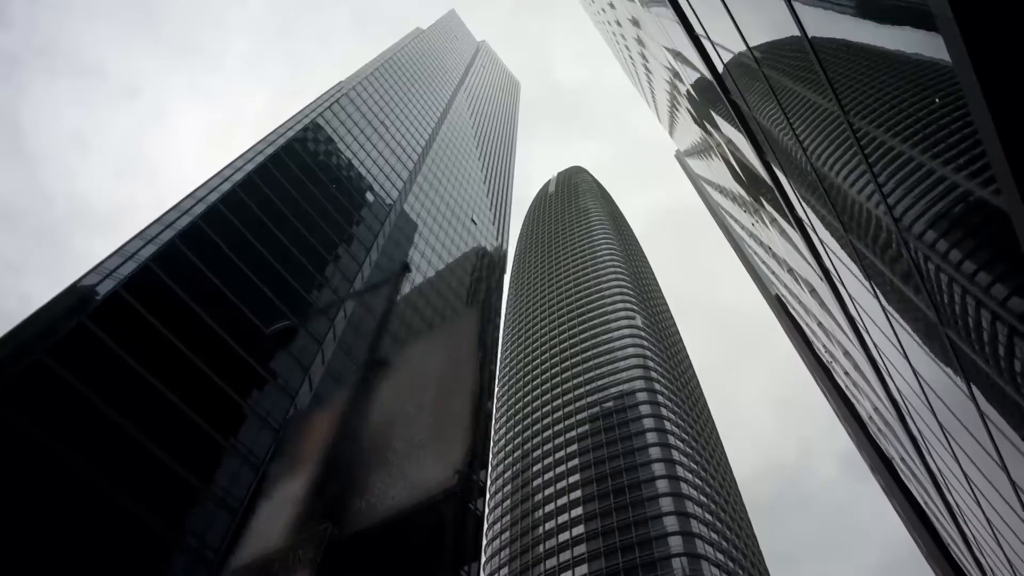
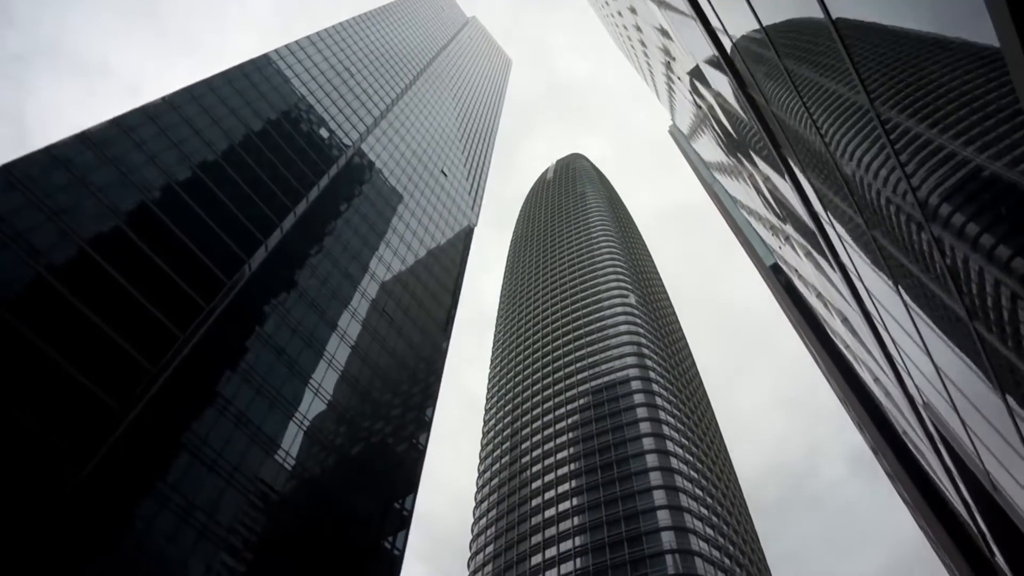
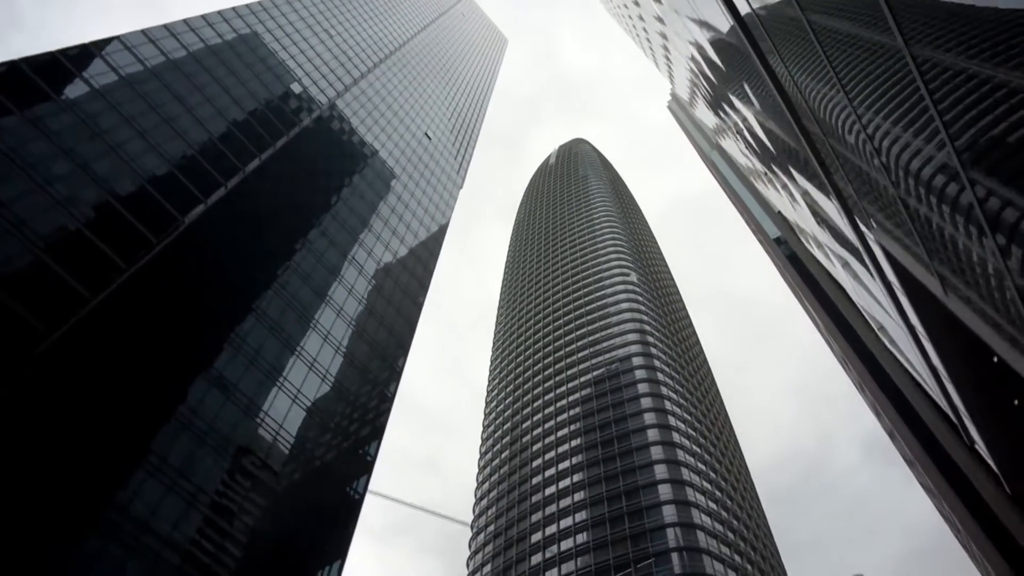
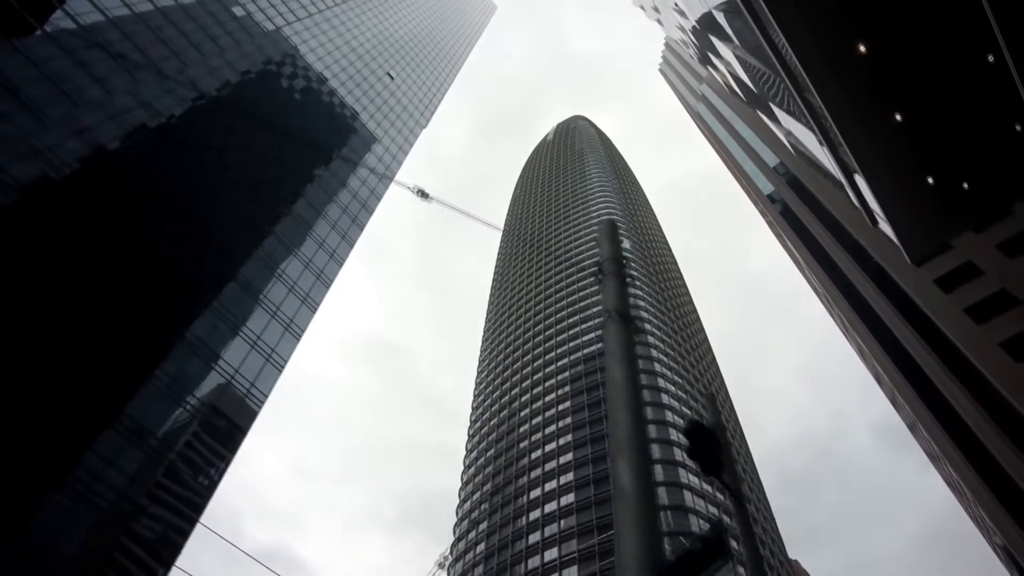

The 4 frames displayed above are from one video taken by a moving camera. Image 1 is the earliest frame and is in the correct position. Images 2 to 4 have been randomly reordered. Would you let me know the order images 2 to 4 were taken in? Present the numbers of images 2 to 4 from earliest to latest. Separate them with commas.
2, 3, 4
